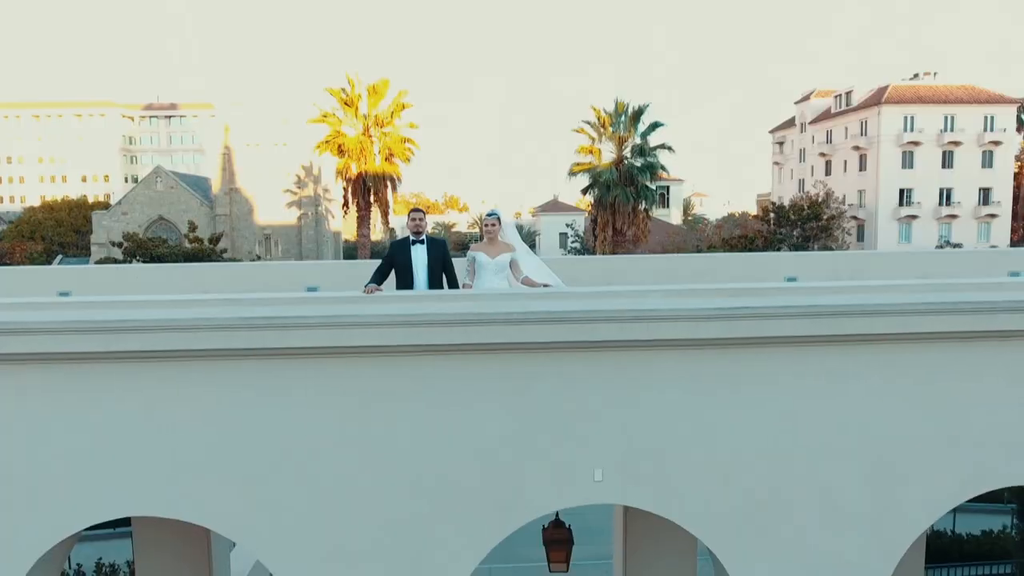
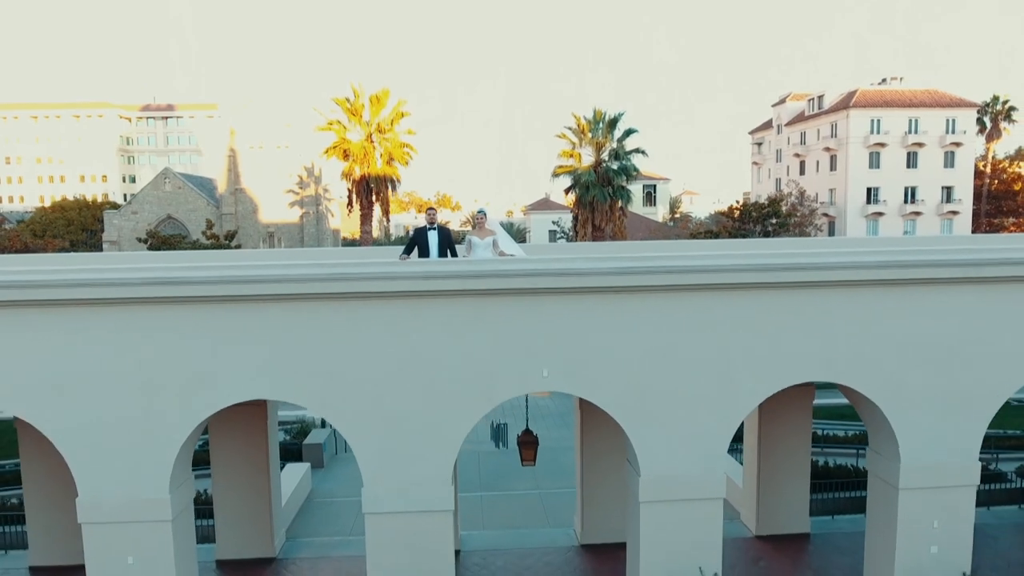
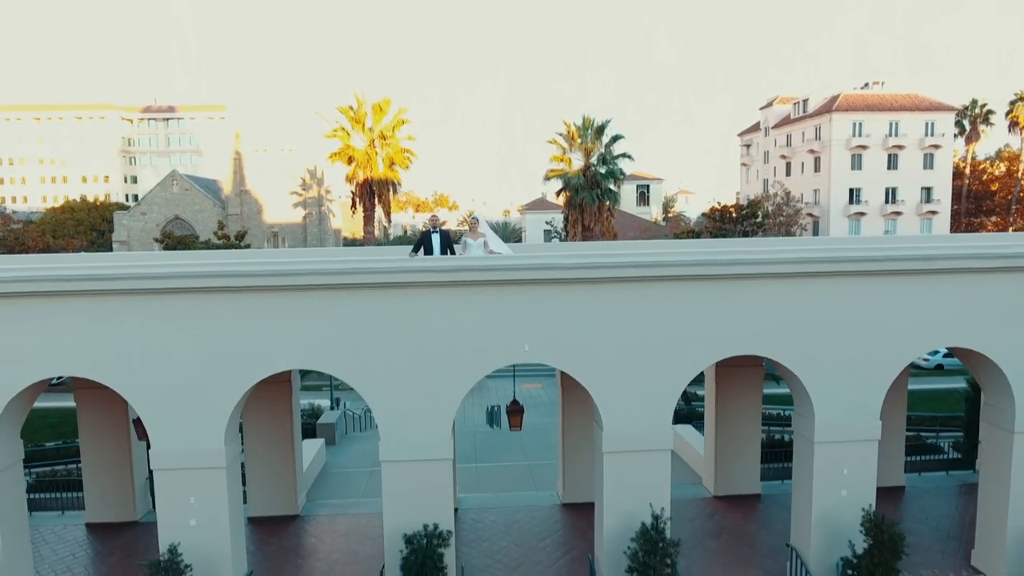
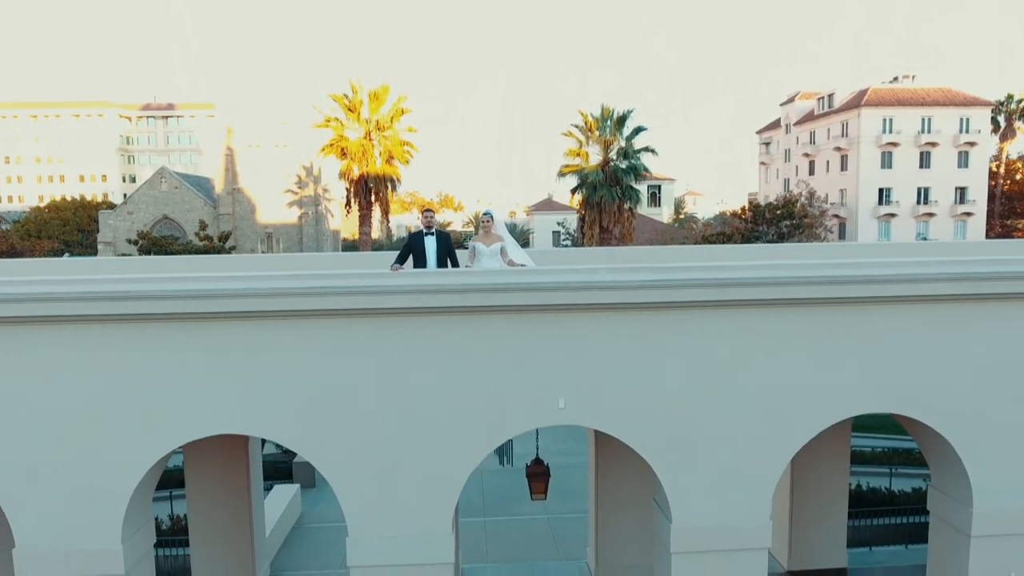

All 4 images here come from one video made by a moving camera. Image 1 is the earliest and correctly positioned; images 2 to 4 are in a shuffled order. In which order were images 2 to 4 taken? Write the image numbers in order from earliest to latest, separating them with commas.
4, 2, 3
